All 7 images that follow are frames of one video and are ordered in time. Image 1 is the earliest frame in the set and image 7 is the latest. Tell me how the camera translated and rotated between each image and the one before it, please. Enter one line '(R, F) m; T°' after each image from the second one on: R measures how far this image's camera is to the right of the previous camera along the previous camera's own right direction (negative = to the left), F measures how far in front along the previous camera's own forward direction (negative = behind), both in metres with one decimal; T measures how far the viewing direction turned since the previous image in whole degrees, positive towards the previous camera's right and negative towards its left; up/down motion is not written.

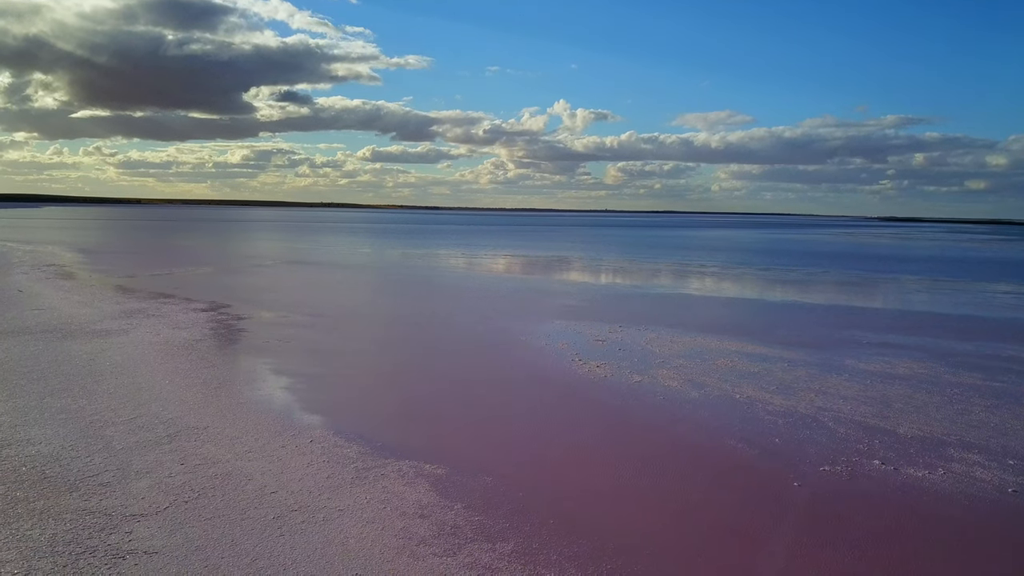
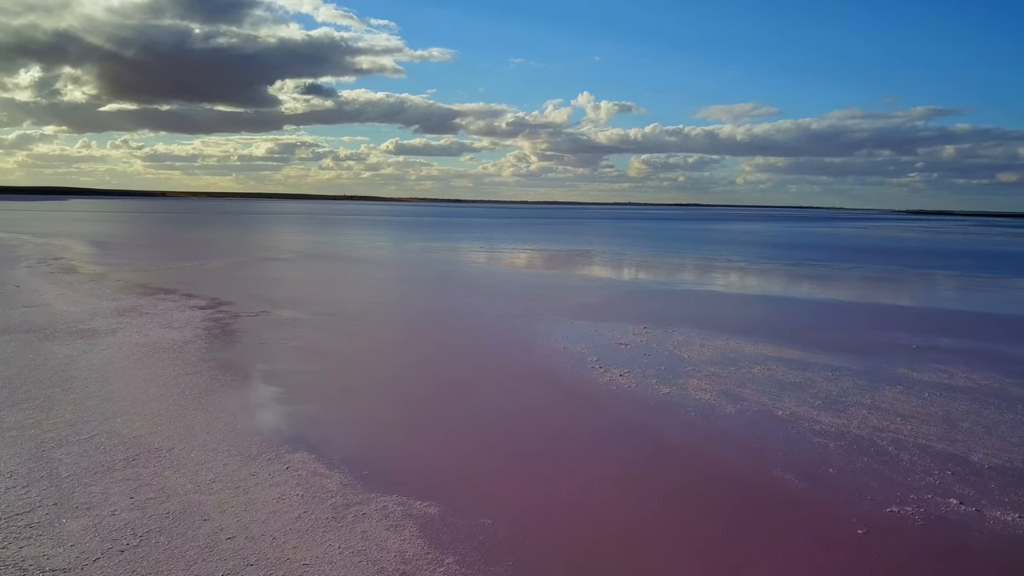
(+0.1, +0.4) m; -2°
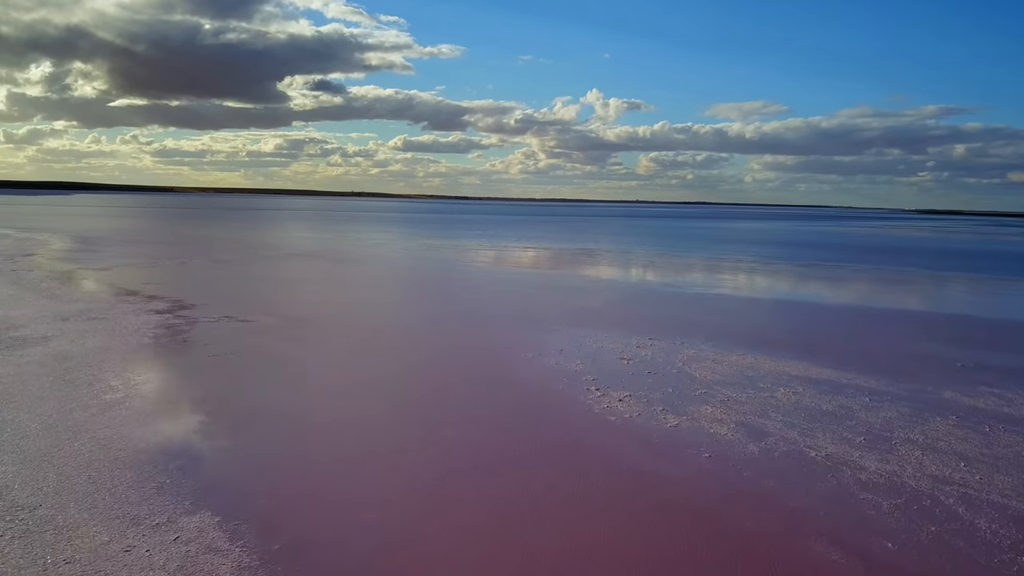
(+0.1, +0.6) m; -1°
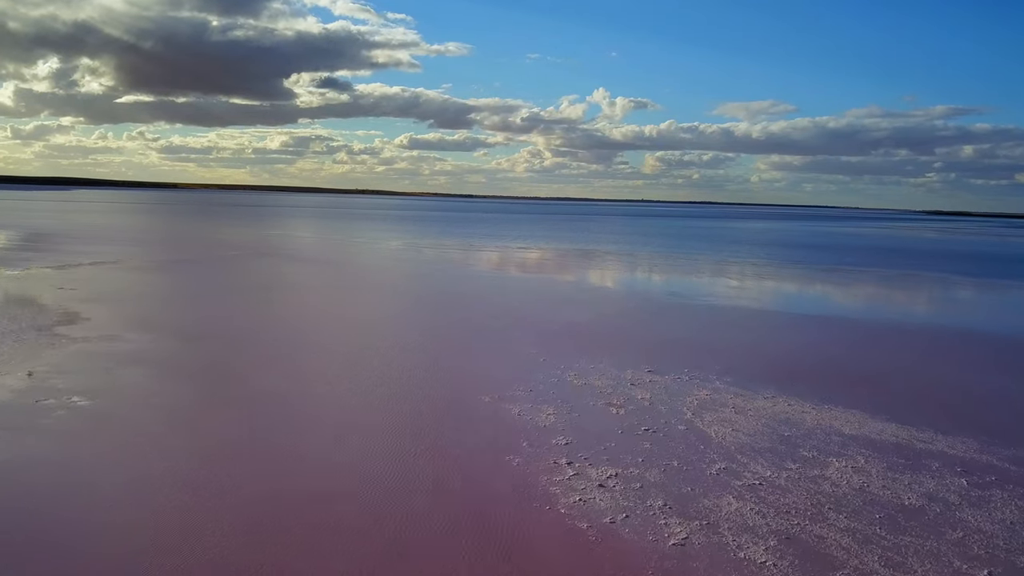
(+0.2, +0.9) m; 0°
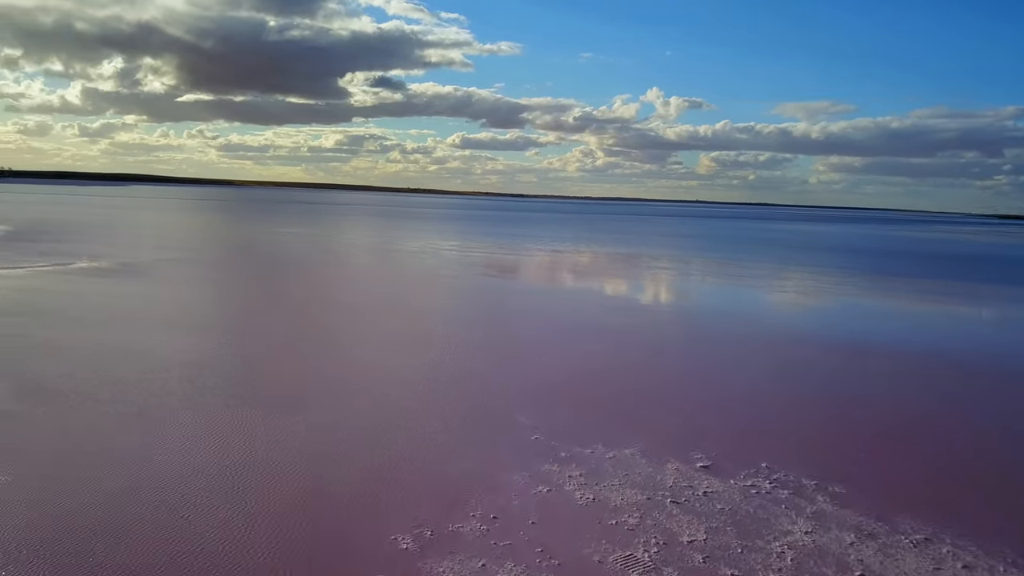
(+0.2, +2.4) m; -4°
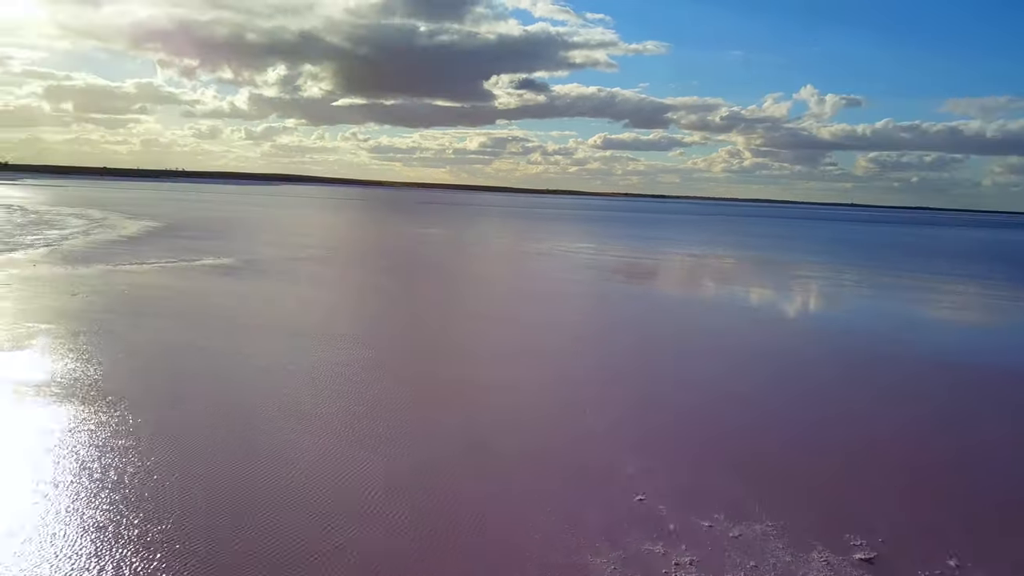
(+0.6, +3.1) m; -11°
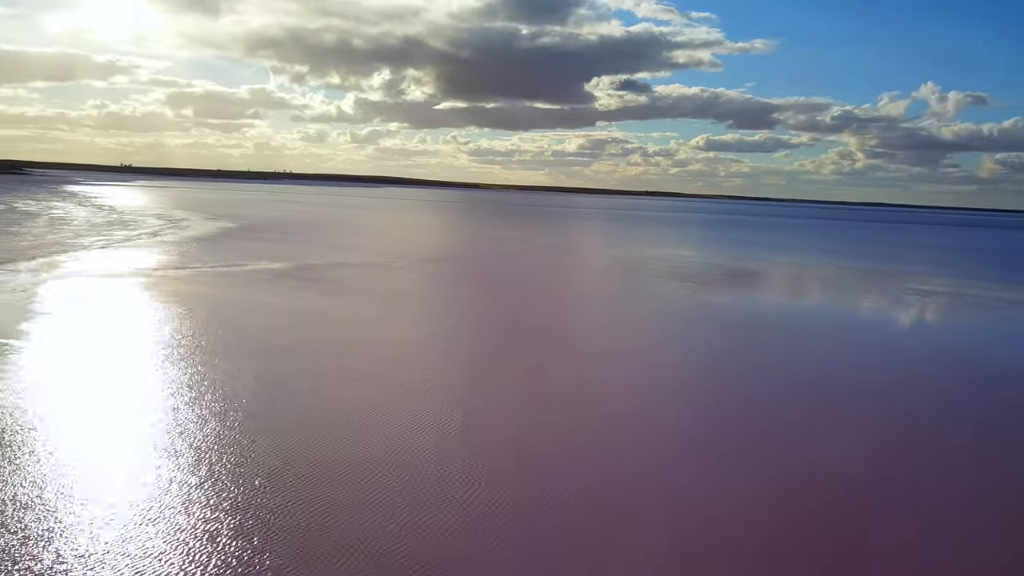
(-0.2, +2.4) m; -8°
